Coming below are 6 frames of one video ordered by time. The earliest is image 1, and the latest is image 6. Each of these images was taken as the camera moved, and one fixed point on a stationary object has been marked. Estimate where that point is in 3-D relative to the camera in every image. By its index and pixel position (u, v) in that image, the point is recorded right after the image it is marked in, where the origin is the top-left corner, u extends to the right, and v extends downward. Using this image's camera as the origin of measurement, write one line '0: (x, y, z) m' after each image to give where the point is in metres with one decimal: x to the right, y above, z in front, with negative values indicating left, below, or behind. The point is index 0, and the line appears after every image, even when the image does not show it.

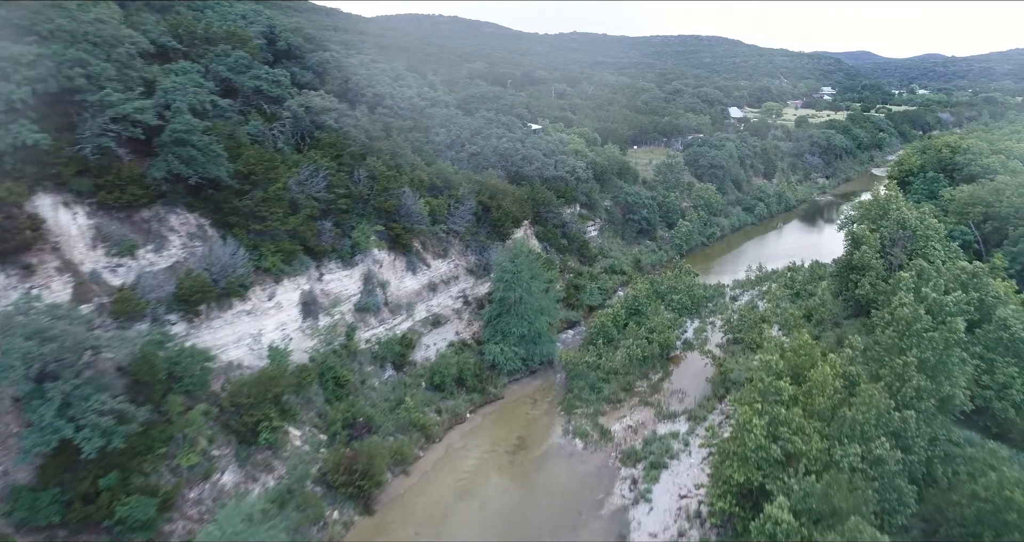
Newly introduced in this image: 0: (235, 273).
0: (-6.7, -0.1, +17.4) m
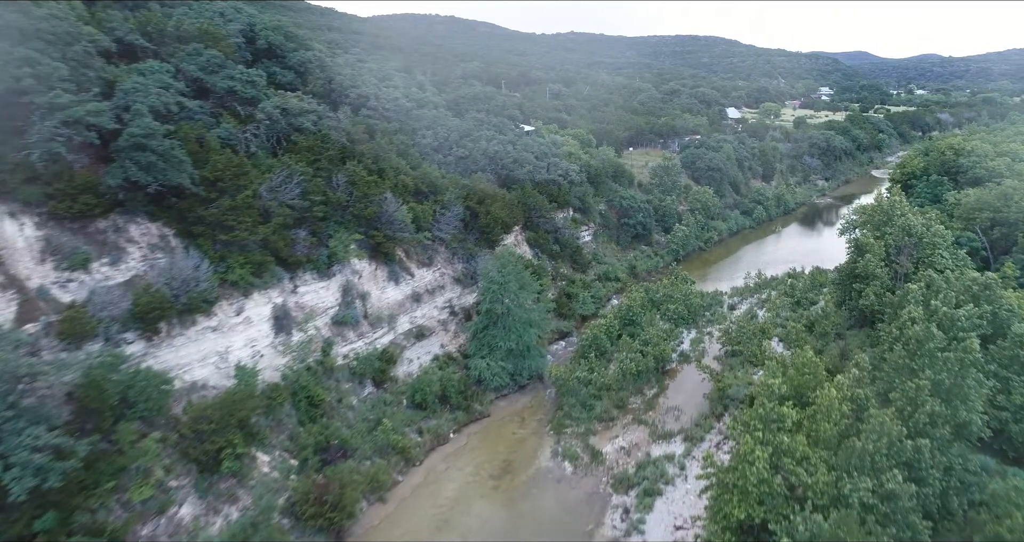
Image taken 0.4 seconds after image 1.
0: (-7.1, -0.4, +16.2) m
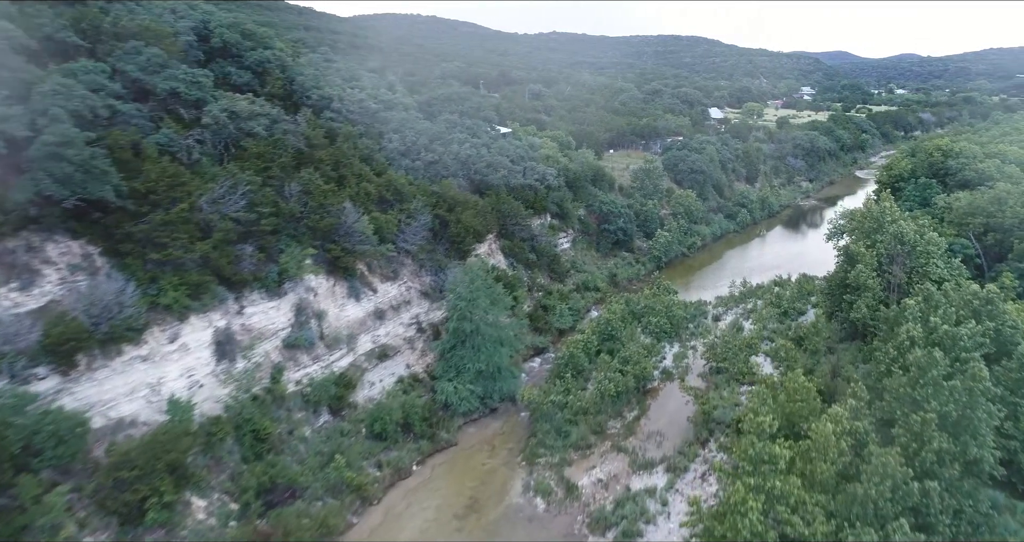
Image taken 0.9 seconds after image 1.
0: (-7.9, -0.9, +14.5) m
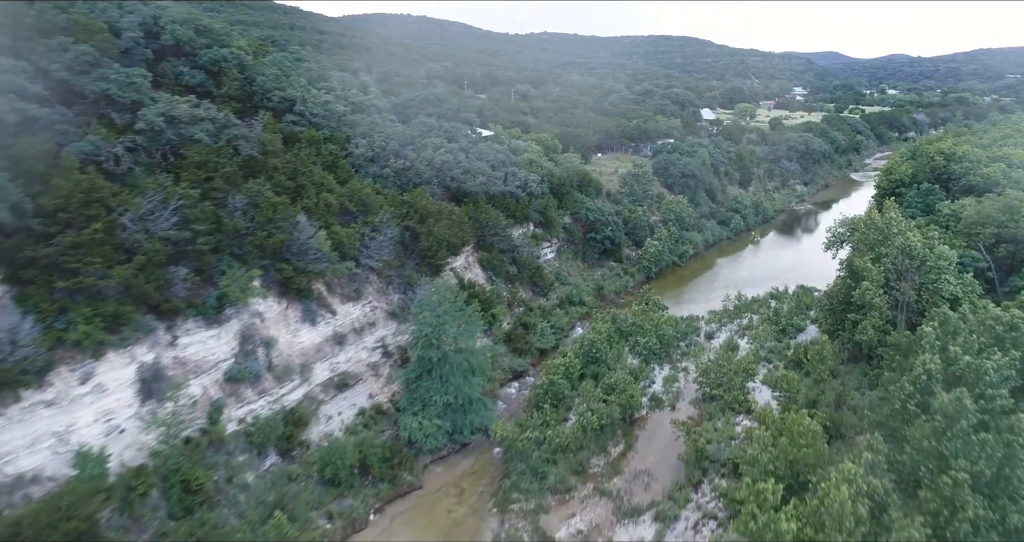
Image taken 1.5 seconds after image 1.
0: (-8.5, -1.4, +12.4) m
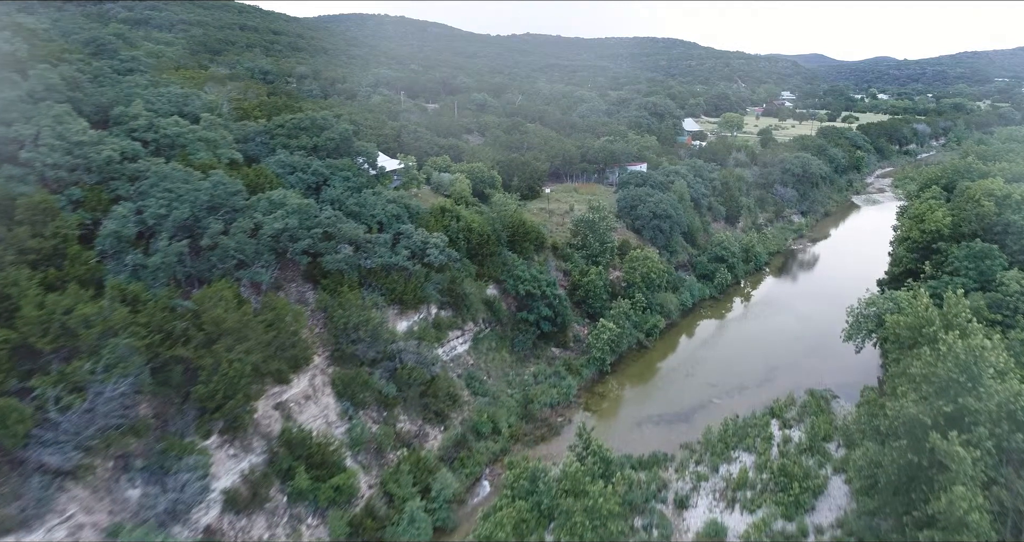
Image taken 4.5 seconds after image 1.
0: (-11.5, -4.6, +2.9) m
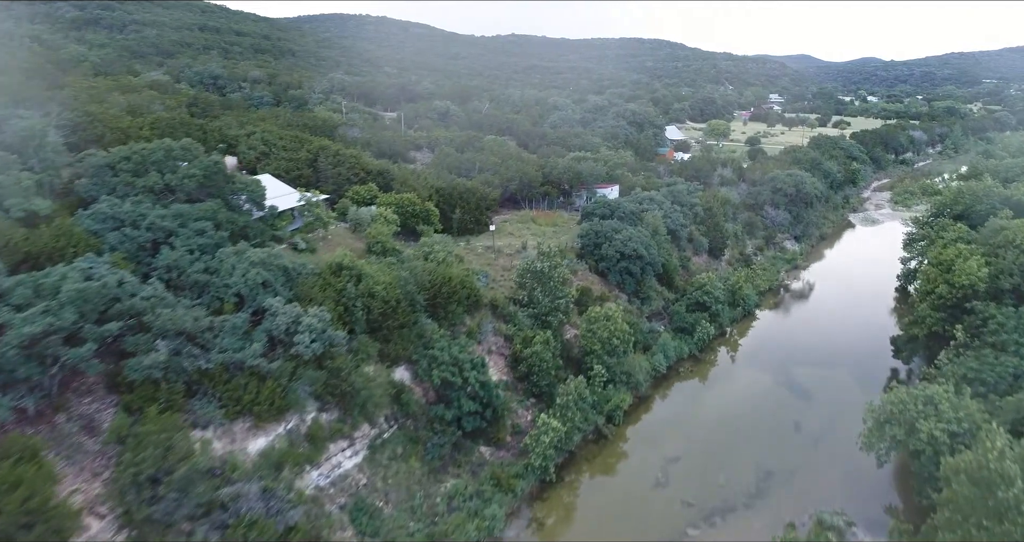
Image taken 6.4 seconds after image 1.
0: (-13.4, -6.7, -3.1) m
